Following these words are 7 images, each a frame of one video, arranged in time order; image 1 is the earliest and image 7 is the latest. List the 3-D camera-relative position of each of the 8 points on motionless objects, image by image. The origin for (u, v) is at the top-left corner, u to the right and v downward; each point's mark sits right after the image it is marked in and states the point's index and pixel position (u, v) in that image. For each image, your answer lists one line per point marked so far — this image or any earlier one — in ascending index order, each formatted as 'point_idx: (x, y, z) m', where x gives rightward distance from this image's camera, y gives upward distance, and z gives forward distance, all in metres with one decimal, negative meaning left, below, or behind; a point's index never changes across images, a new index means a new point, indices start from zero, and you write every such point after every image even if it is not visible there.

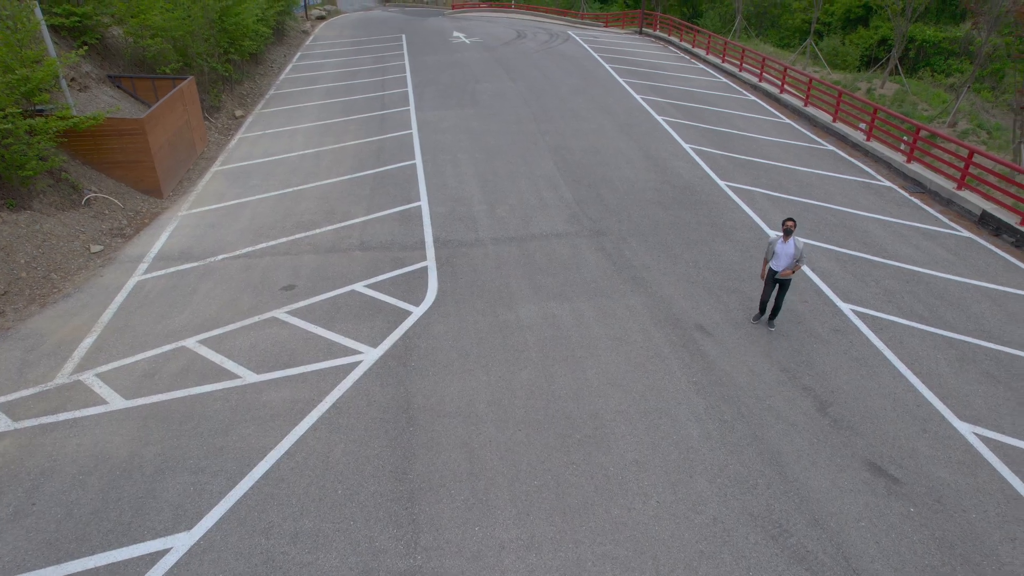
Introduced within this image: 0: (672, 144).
0: (+3.5, +3.2, +15.0) m
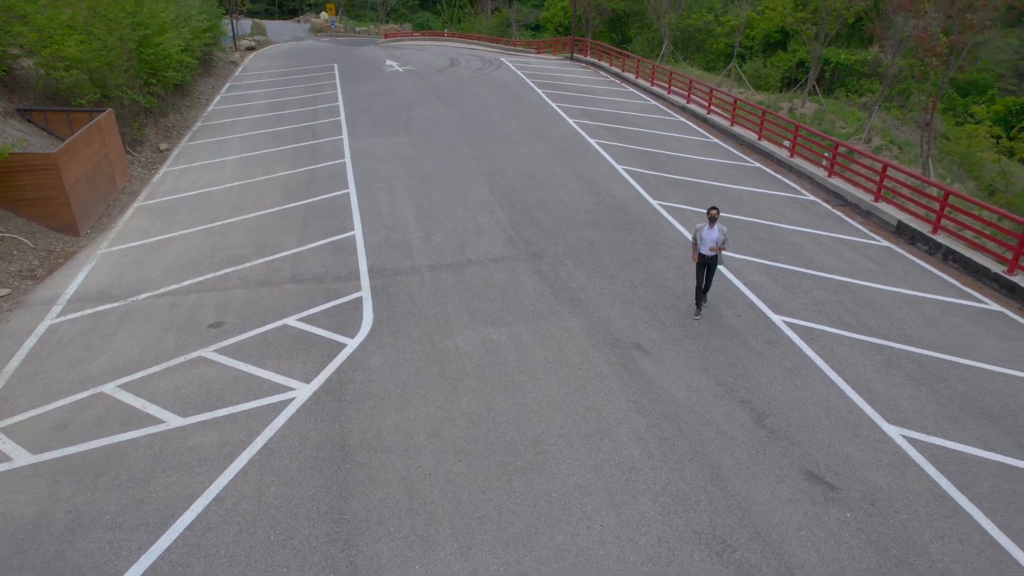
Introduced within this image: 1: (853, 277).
0: (+2.1, +2.7, +15.2) m
1: (+5.1, +0.2, +10.2) m
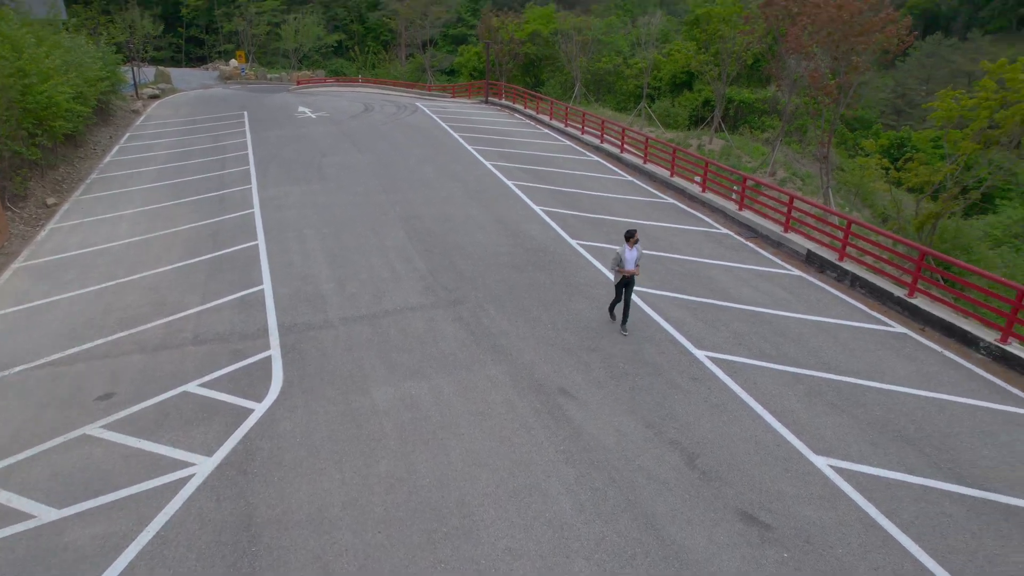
0: (+0.2, +1.8, +15.2) m
1: (+3.9, -0.3, +10.4) m
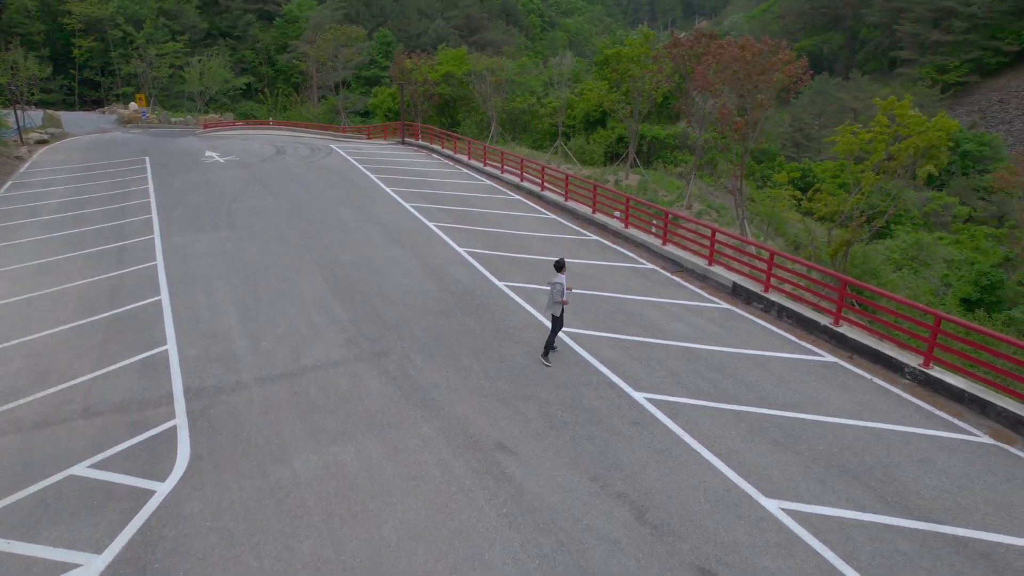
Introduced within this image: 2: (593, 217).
0: (-1.4, +0.9, +14.7) m
1: (+2.9, -0.8, +10.3) m
2: (+2.1, +1.8, +17.3) m
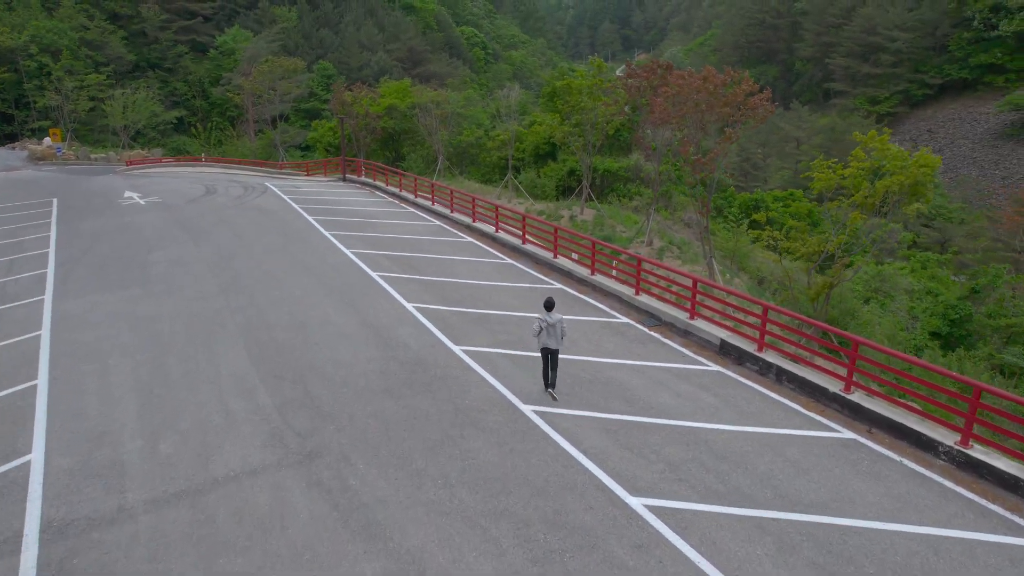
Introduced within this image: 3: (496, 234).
0: (-2.3, -0.3, +12.9) m
1: (+2.4, -1.7, +8.8) m
2: (+1.0, +0.6, +15.8) m
3: (-0.4, +1.5, +18.5) m
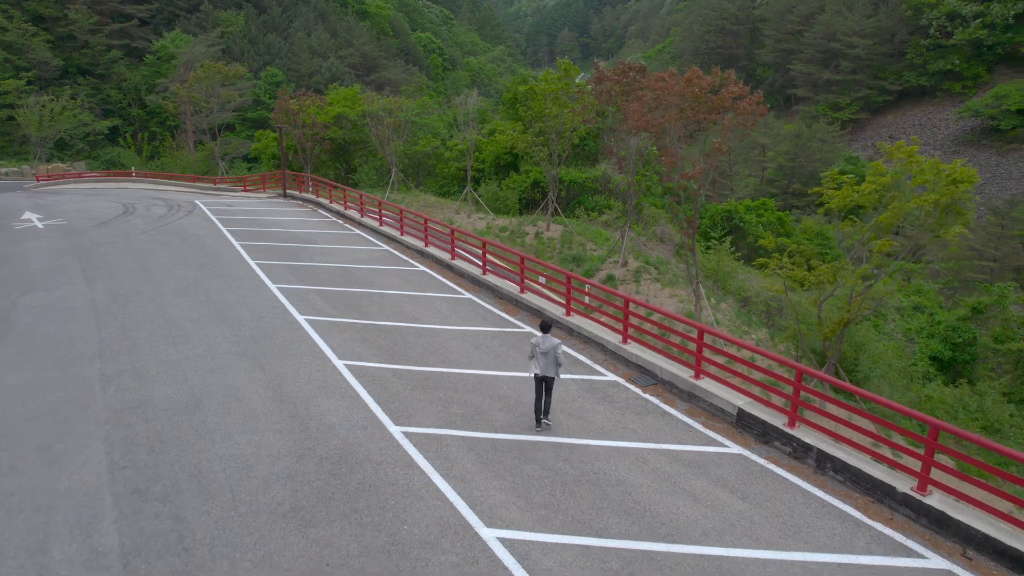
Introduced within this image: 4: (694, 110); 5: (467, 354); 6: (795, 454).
0: (-2.9, -1.1, +10.2) m
1: (+2.0, -2.4, +6.3) m
2: (+0.2, -0.2, +13.2) m
3: (-1.4, +0.6, +15.9) m
4: (+4.4, +4.4, +16.7) m
5: (-0.7, -1.1, +10.8) m
6: (+3.3, -1.9, +7.9) m
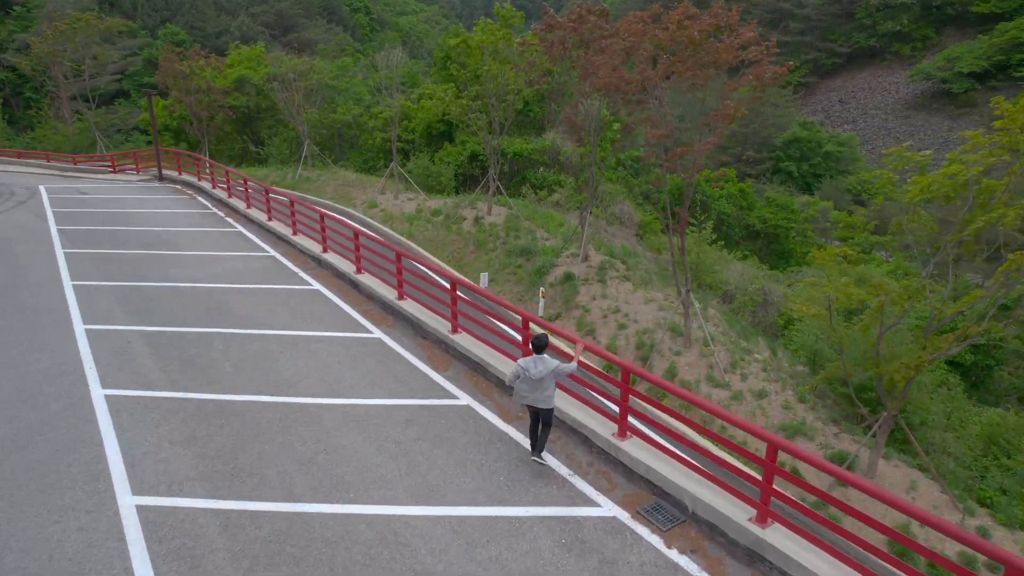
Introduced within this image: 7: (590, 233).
0: (-3.5, -1.8, +5.7) m
1: (+1.7, -3.1, +2.3) m
2: (-0.7, -0.7, +8.9) m
3: (-2.6, +0.2, +11.4) m
4: (+3.1, +4.1, +12.5) m
5: (-1.4, -1.7, +6.5) m
6: (+2.8, -2.6, +3.9) m
7: (+2.3, +1.6, +19.8) m
